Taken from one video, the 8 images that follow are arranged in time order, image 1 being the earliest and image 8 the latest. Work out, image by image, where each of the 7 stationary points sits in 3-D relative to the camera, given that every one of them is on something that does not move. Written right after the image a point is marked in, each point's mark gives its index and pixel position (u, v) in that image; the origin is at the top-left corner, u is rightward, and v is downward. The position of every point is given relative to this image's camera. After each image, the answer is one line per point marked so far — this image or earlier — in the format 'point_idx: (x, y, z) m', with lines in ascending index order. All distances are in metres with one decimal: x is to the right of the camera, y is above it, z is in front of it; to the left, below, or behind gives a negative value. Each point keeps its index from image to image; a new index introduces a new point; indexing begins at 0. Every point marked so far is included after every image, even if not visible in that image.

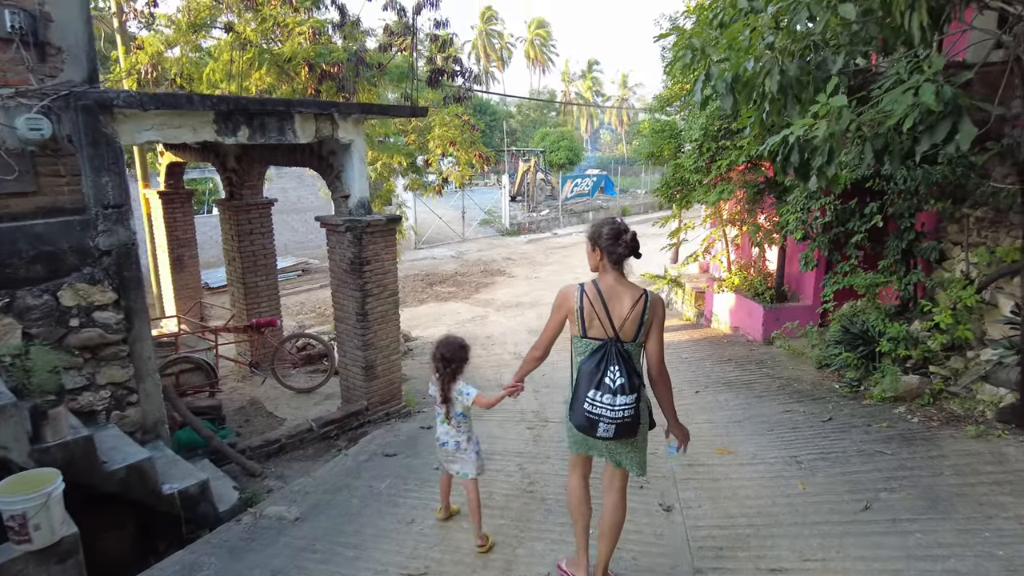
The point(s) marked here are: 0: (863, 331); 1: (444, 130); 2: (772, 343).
0: (+3.4, -0.4, +6.3) m
1: (-1.1, +2.7, +11.1) m
2: (+3.5, -0.8, +8.8) m
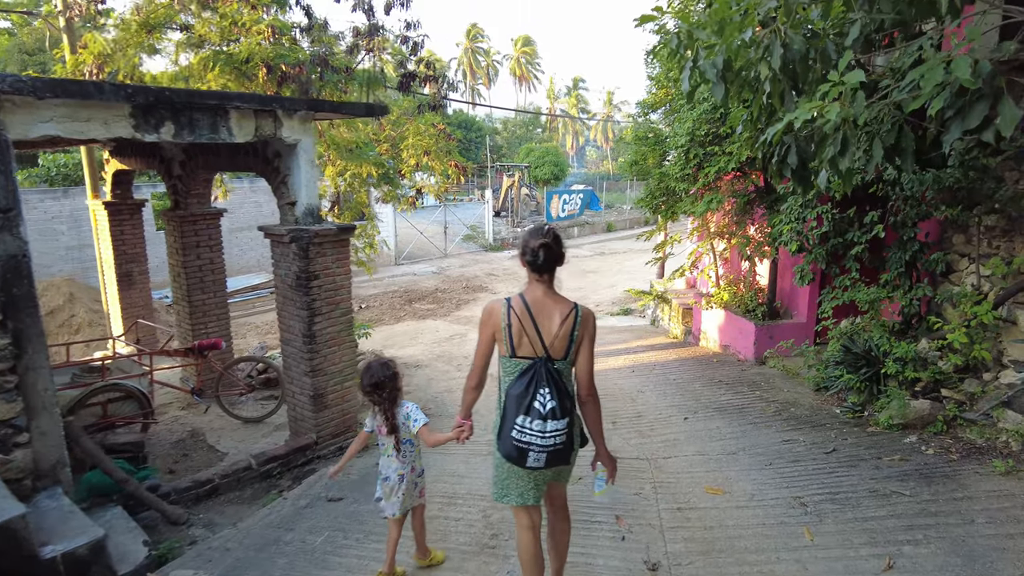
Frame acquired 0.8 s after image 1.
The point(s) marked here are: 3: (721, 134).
0: (+3.1, -0.6, +5.8) m
1: (-1.5, +2.4, +10.5) m
2: (+3.2, -1.0, +8.2) m
3: (+2.3, +1.7, +7.1) m
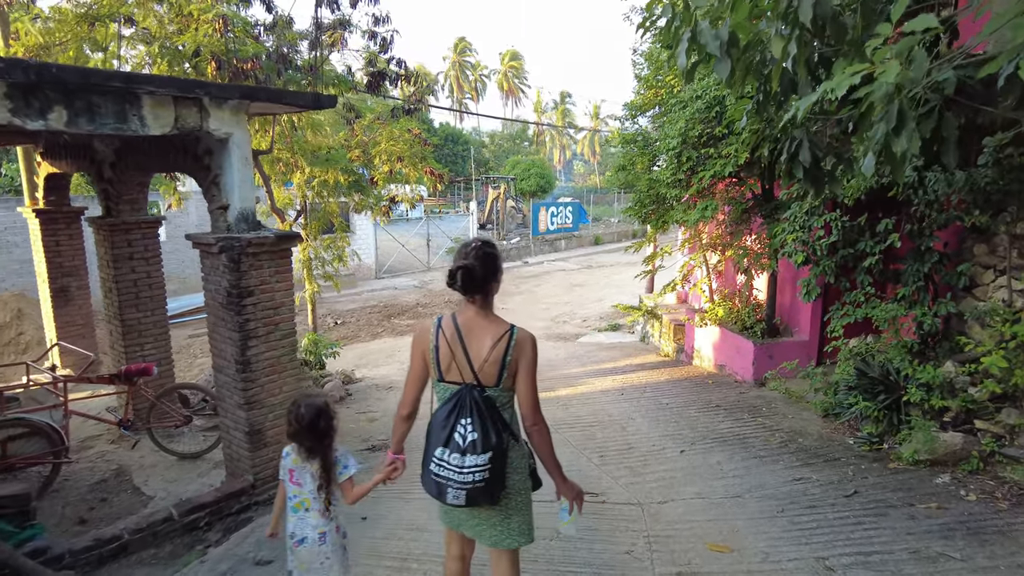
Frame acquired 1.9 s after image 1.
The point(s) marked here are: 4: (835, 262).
0: (+2.9, -0.7, +5.1) m
1: (-1.8, +2.2, +9.8) m
2: (+3.0, -1.1, +7.6) m
3: (+2.1, +1.5, +6.5) m
4: (+2.8, +0.2, +5.7) m
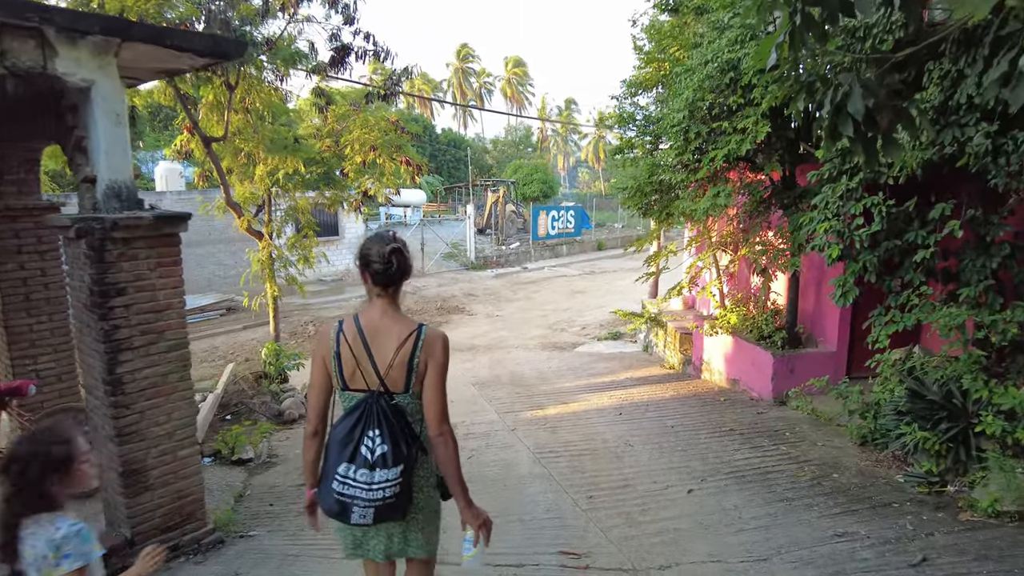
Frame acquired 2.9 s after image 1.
0: (+2.7, -0.7, +4.1) m
1: (-2.0, +2.1, +8.9) m
2: (+2.8, -1.2, +6.5) m
3: (+1.9, +1.5, +5.5) m
4: (+2.6, +0.2, +4.7) m
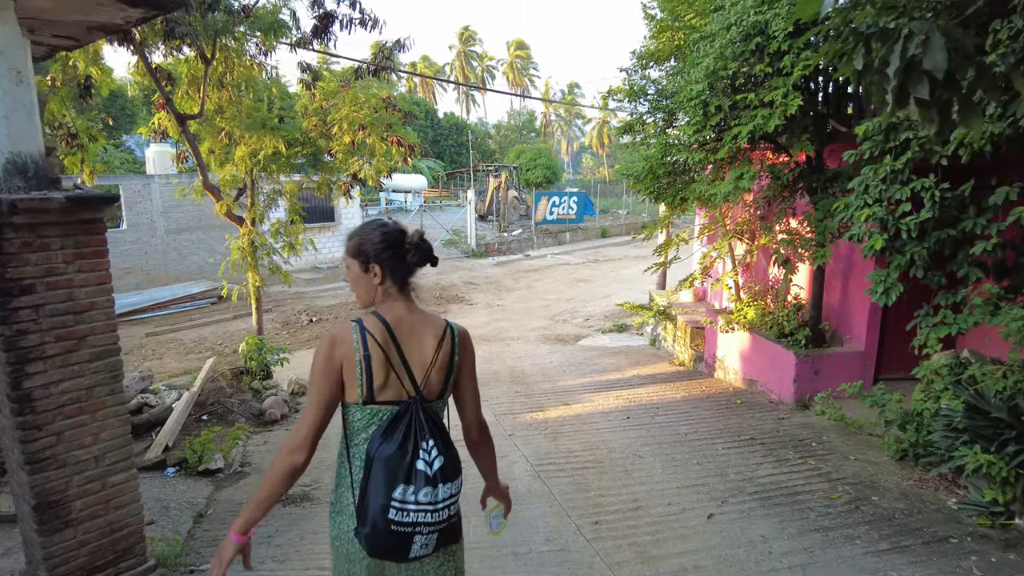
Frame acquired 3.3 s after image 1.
0: (+2.7, -0.7, +3.5) m
1: (-2.0, +2.2, +8.2) m
2: (+2.7, -1.1, +5.9) m
3: (+1.8, +1.6, +4.8) m
4: (+2.6, +0.2, +4.1) m
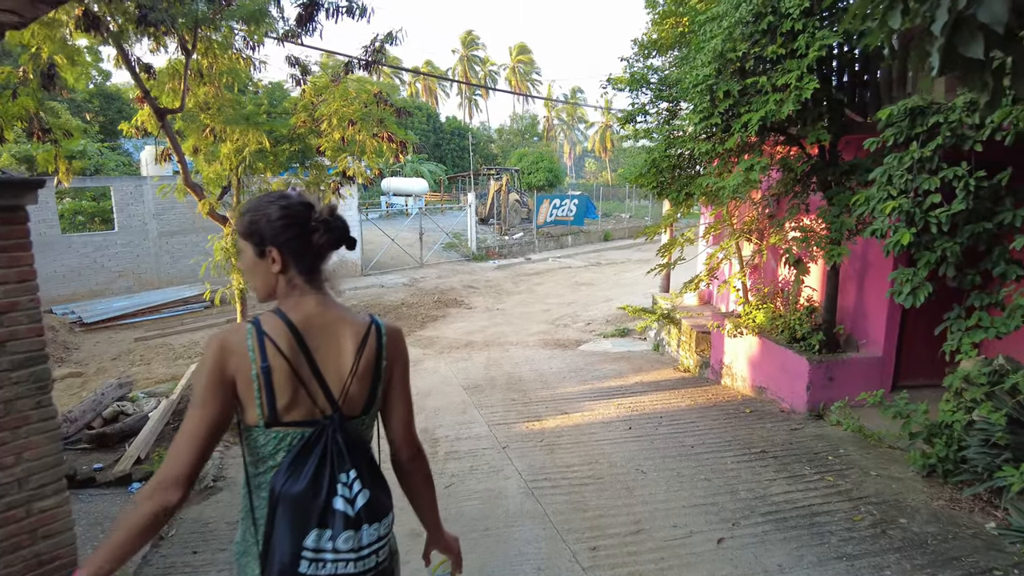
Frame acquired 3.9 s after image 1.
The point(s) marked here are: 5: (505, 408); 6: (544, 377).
0: (+2.6, -0.7, +3.1) m
1: (-2.0, +2.2, +7.9) m
2: (+2.7, -1.1, +5.6) m
3: (+1.8, +1.6, +4.5) m
4: (+2.5, +0.2, +3.7) m
5: (-0.1, -1.3, +6.8) m
6: (+0.4, -1.1, +8.4) m
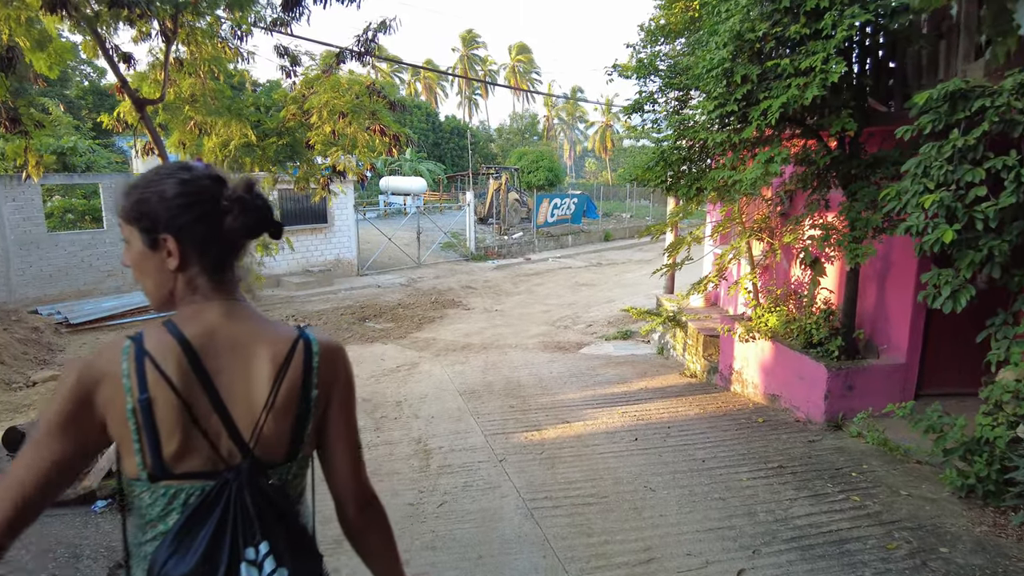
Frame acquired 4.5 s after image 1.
0: (+2.6, -0.7, +2.7) m
1: (-2.0, +2.2, +7.5) m
2: (+2.7, -1.1, +5.2) m
3: (+1.8, +1.6, +4.1) m
4: (+2.5, +0.2, +3.3) m
5: (-0.1, -1.3, +6.5) m
6: (+0.4, -1.2, +8.0) m
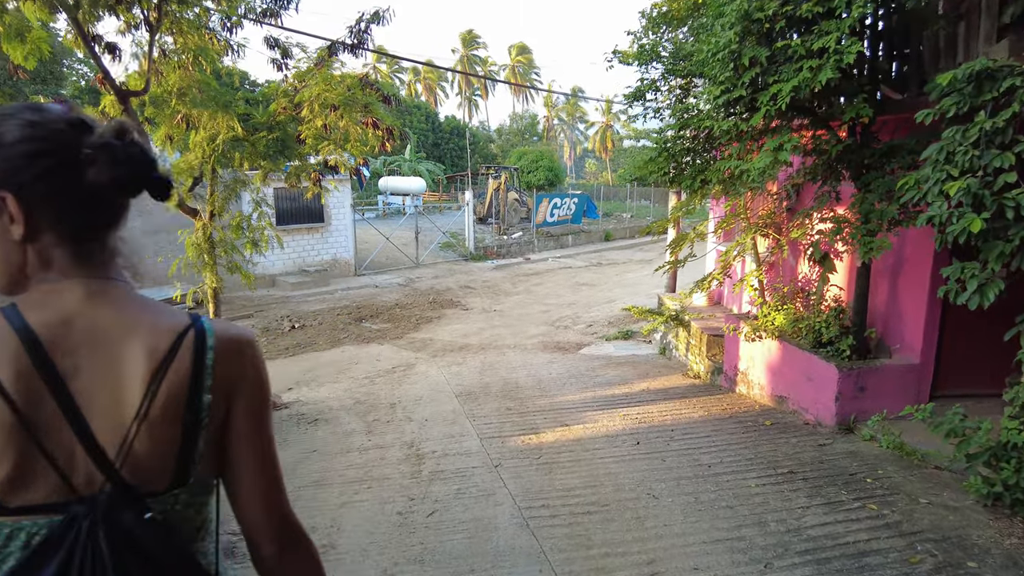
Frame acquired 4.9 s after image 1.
0: (+2.6, -0.6, +2.5) m
1: (-2.1, +2.2, +7.3) m
2: (+2.6, -1.1, +4.9) m
3: (+1.7, +1.6, +3.9) m
4: (+2.5, +0.3, +3.1) m
5: (-0.1, -1.2, +6.2) m
6: (+0.4, -1.1, +7.8) m
